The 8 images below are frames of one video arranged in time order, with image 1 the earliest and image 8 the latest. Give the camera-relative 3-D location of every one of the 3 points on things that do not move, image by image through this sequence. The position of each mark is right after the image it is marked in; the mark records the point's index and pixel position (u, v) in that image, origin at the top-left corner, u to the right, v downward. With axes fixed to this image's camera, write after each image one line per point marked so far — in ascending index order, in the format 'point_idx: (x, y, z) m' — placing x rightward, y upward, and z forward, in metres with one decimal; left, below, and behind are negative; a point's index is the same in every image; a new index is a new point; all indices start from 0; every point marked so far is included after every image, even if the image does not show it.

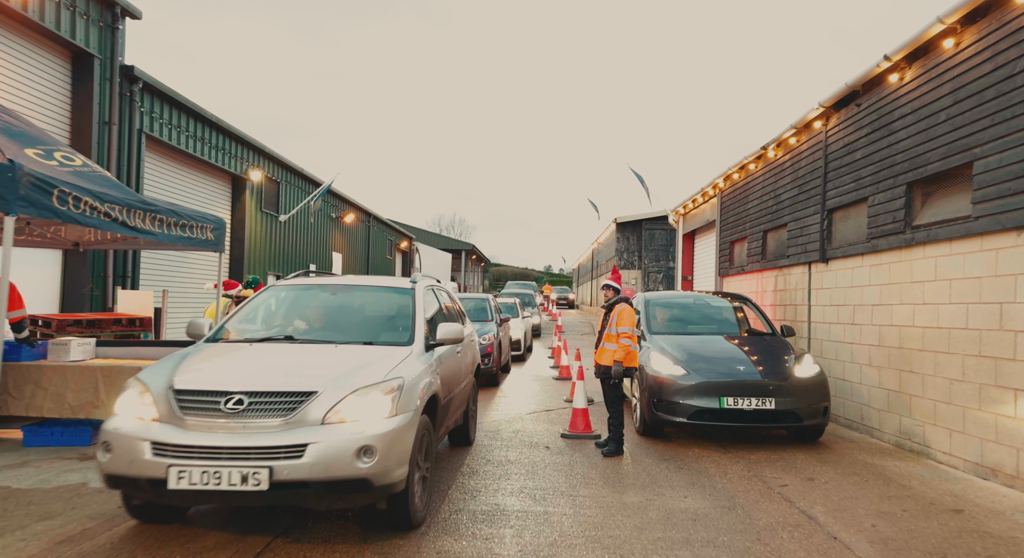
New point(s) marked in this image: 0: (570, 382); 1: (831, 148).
0: (+1.1, -2.0, +11.8) m
1: (+4.4, +1.8, +8.4) m
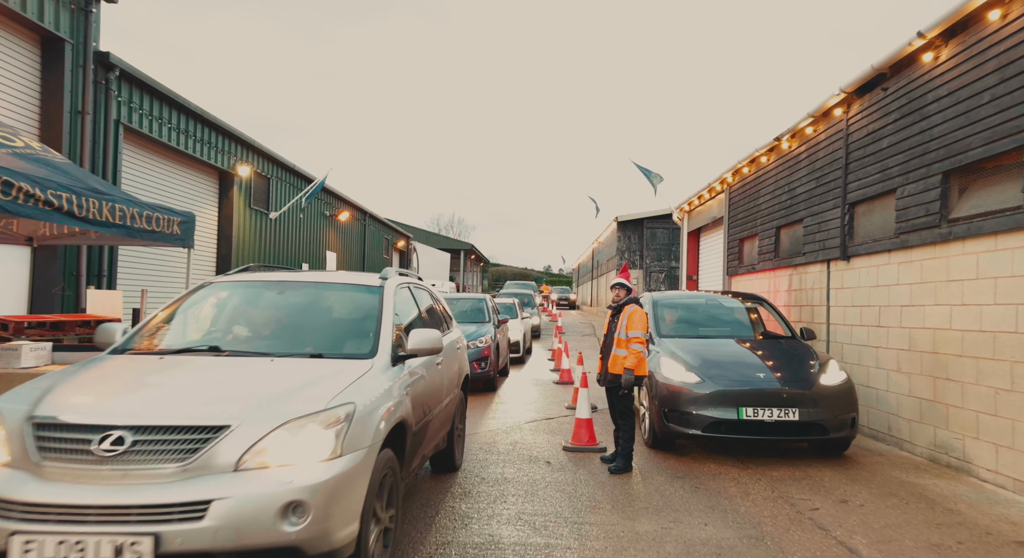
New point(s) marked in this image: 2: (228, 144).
0: (+1.1, -2.0, +11.2) m
1: (+4.4, +1.8, +7.8) m
2: (-6.9, +3.3, +14.5) m
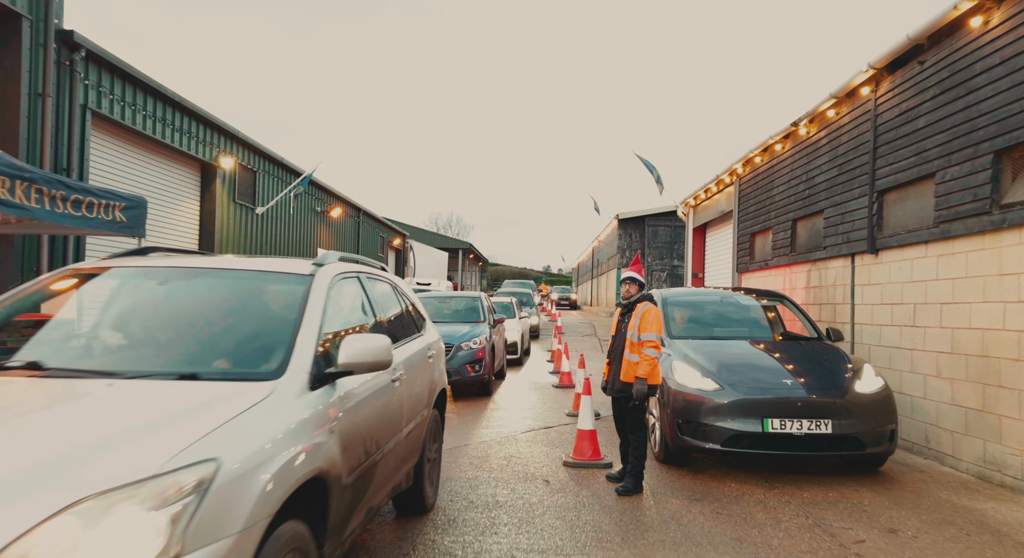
0: (+1.0, -2.0, +10.5) m
1: (+4.4, +1.9, +7.1) m
2: (-6.9, +3.3, +13.7) m
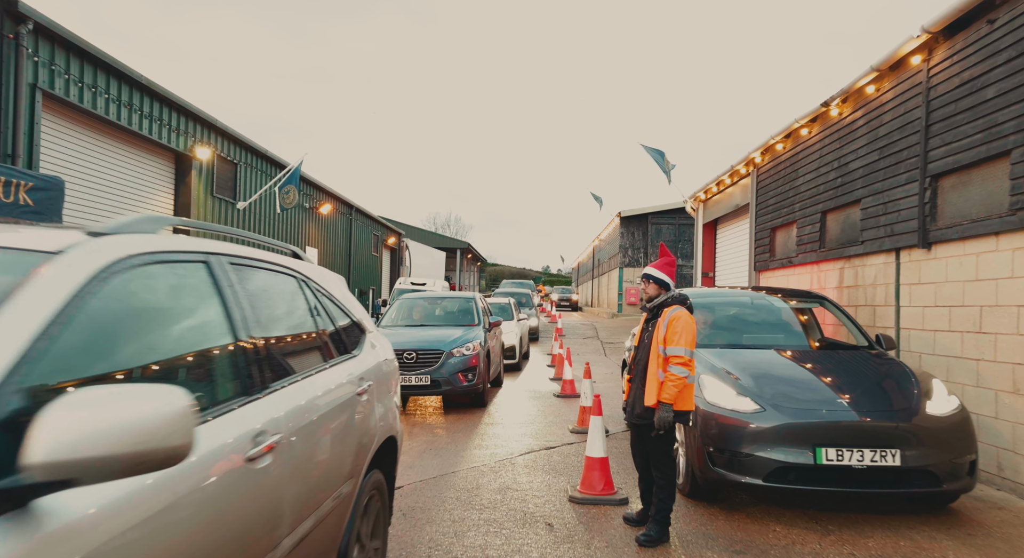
0: (+1.0, -1.9, +9.5) m
1: (+4.3, +1.9, +6.1) m
2: (-7.0, +3.3, +12.8) m
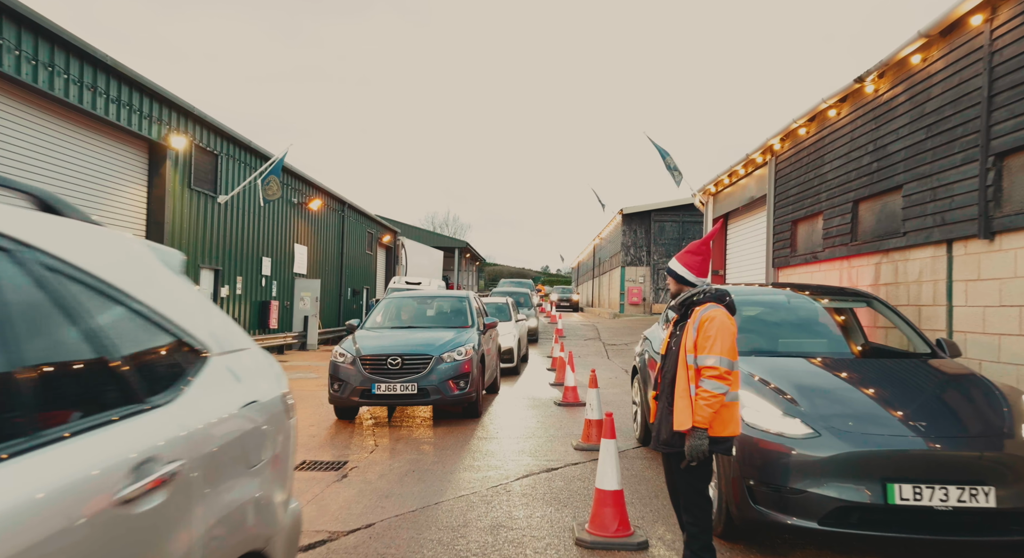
0: (+1.0, -1.9, +8.6) m
1: (+4.3, +2.0, +5.3) m
2: (-7.0, +3.4, +11.9) m
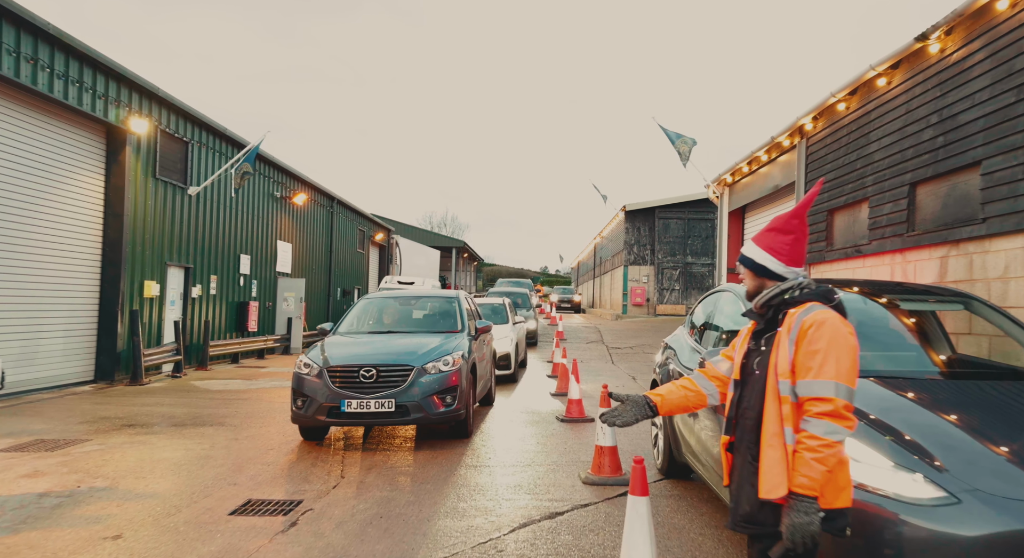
0: (+0.9, -1.9, +7.5) m
1: (+4.2, +2.0, +4.1) m
2: (-7.1, +3.4, +10.7) m
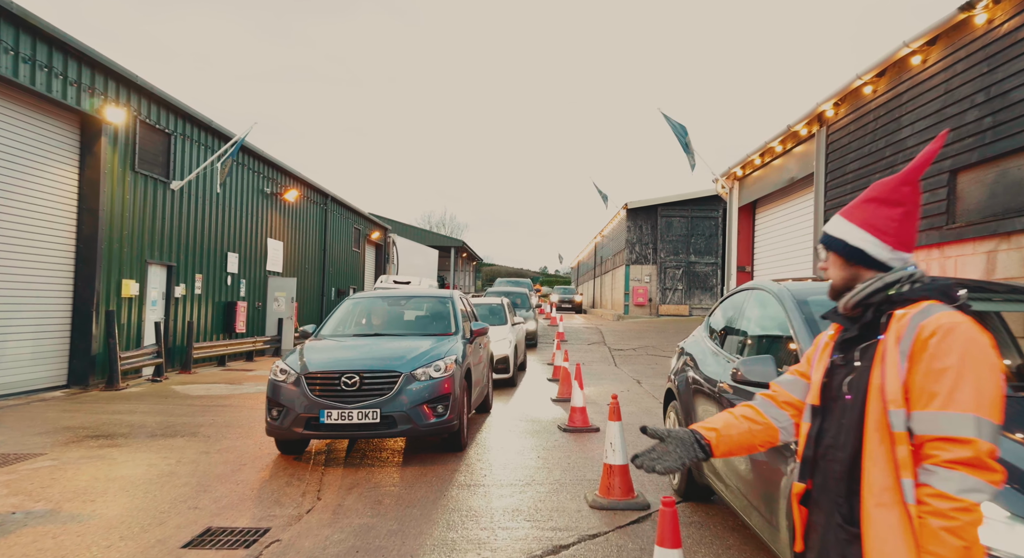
0: (+0.9, -1.8, +6.9) m
1: (+4.2, +2.0, +3.5) m
2: (-7.1, +3.4, +10.1) m
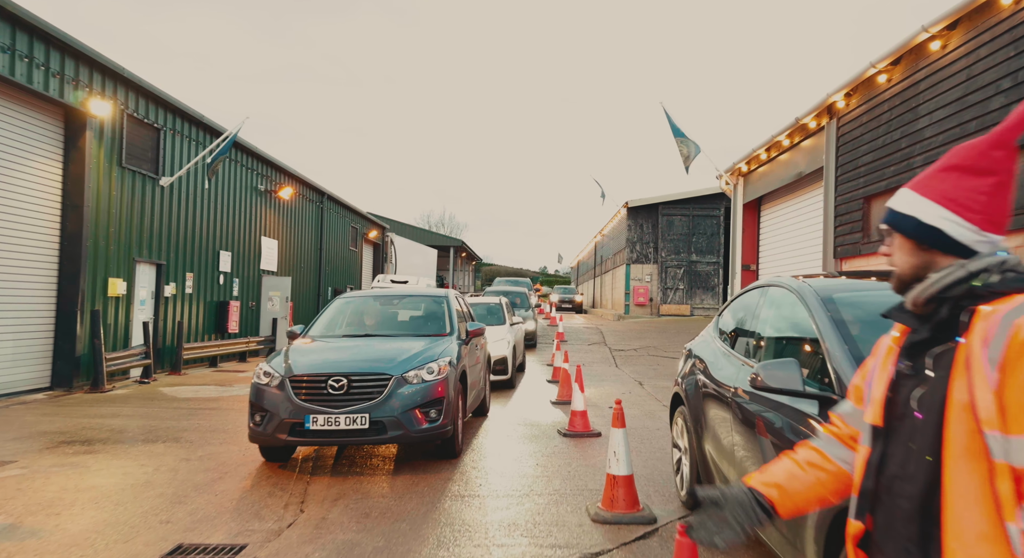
0: (+0.9, -1.8, +6.5) m
1: (+4.2, +2.0, +3.2) m
2: (-7.2, +3.5, +9.8) m
